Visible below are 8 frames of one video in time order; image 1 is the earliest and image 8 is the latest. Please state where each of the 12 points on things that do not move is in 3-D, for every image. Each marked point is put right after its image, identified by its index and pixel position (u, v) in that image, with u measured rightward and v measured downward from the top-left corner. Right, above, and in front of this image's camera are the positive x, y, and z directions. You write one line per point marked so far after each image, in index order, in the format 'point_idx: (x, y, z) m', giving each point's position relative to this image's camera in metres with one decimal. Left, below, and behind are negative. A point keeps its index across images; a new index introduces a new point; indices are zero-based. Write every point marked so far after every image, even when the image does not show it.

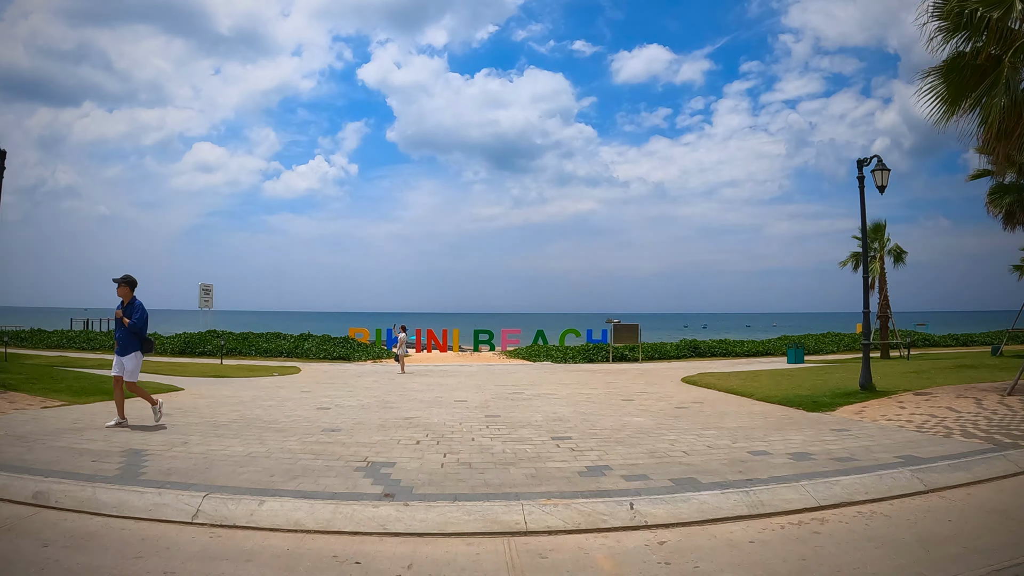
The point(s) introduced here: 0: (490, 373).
0: (-0.8, -3.1, +19.4) m
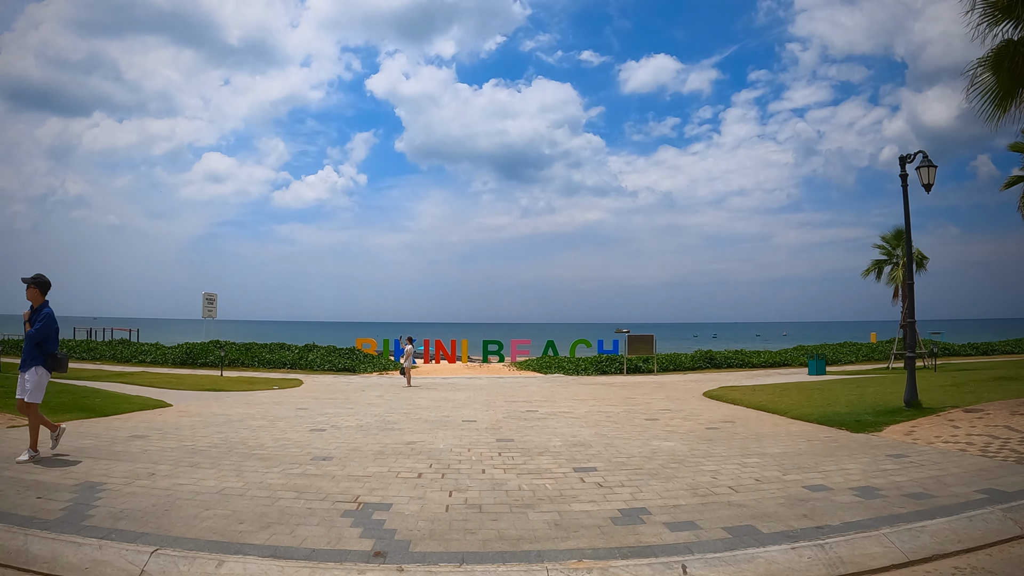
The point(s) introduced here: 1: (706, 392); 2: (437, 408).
0: (-0.4, -3.4, +18.4) m
1: (+6.9, -3.6, +18.0) m
2: (-1.7, -2.6, +11.8) m
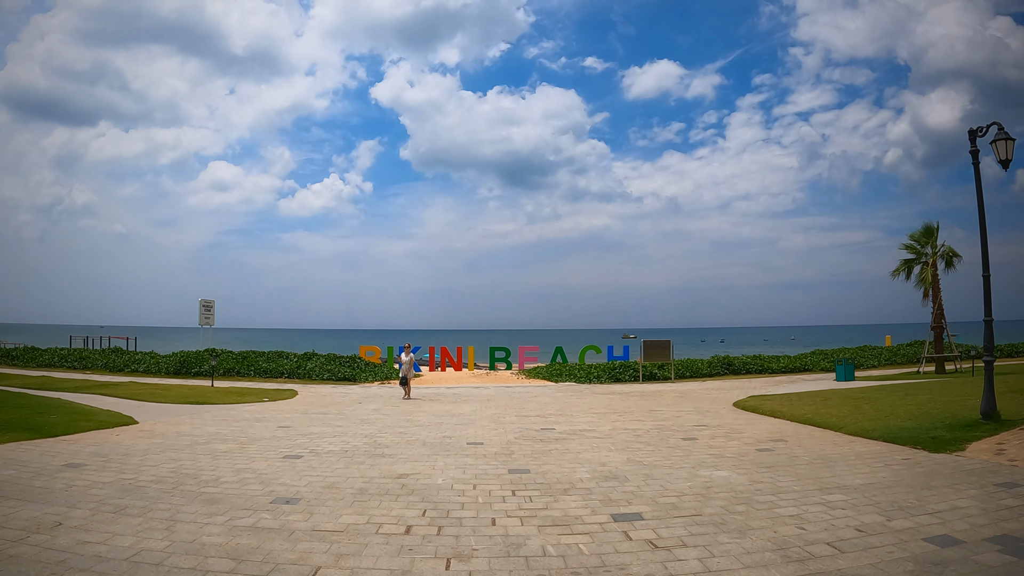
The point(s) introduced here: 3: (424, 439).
0: (-0.1, -3.4, +16.9) m
1: (+7.2, -3.6, +16.5) m
2: (-1.4, -2.6, +10.3) m
3: (-1.4, -2.4, +8.5) m
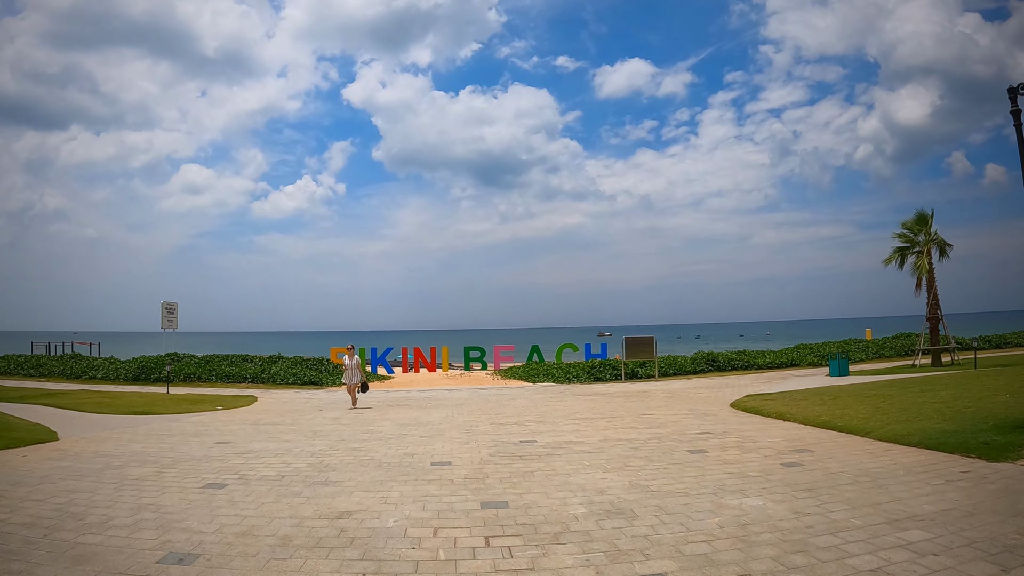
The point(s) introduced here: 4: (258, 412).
0: (-0.7, -3.2, +15.5) m
1: (+6.6, -3.3, +15.3) m
2: (-1.8, -2.4, +8.8) m
3: (-1.7, -2.2, +7.0) m
4: (-6.7, -3.2, +14.4) m
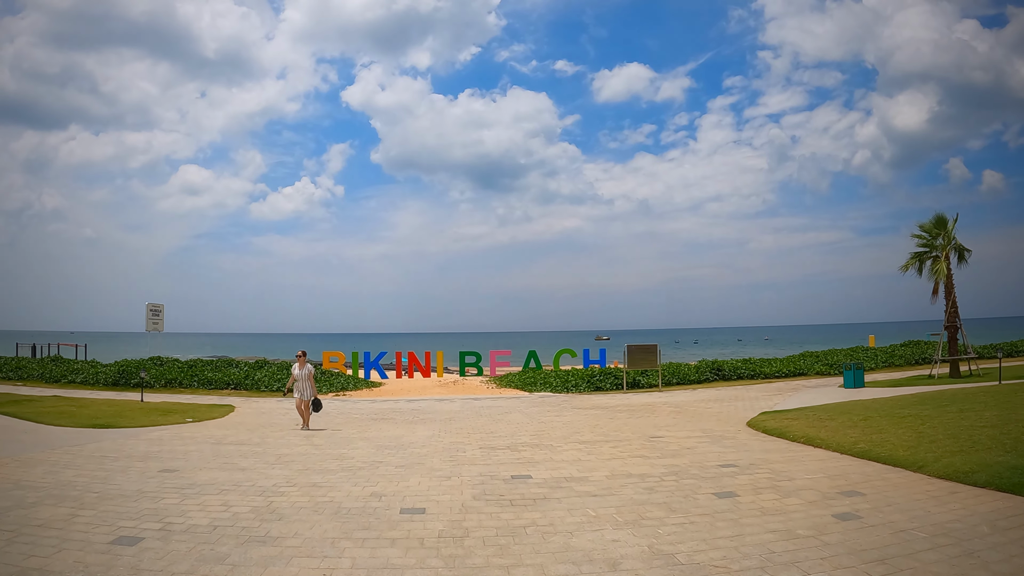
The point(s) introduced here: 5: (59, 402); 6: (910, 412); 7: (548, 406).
0: (-0.9, -3.4, +14.2) m
1: (+6.5, -3.5, +14.1) m
2: (-1.9, -2.5, +7.6) m
3: (-1.8, -2.3, +5.8) m
4: (-6.9, -3.3, +13.1) m
5: (-12.7, -3.2, +15.2) m
6: (+9.6, -2.9, +13.4) m
7: (+1.1, -3.6, +16.8) m
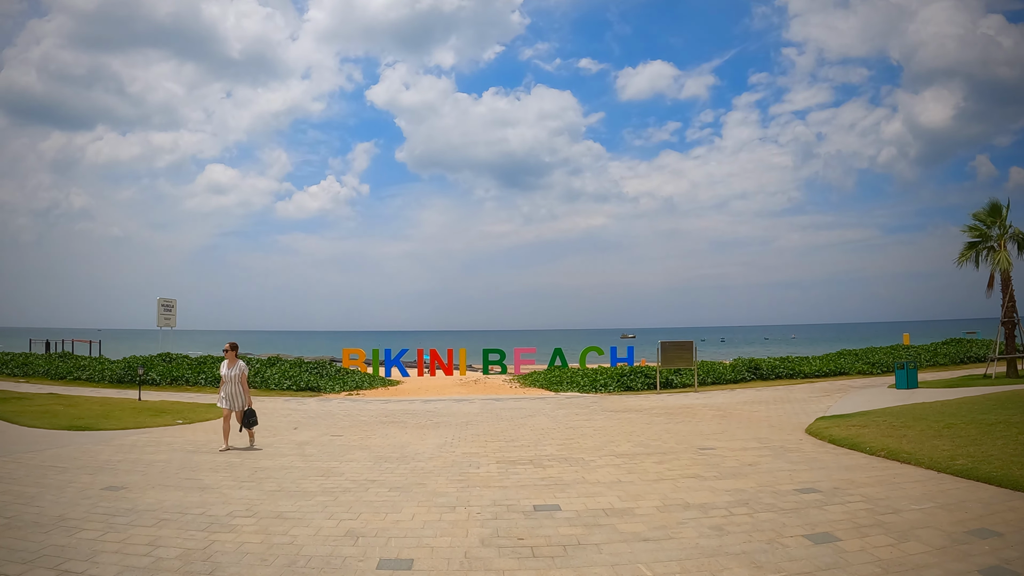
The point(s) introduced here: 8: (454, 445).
0: (-0.3, -3.1, +12.7) m
1: (+7.0, -3.2, +12.2) m
2: (-1.7, -2.3, +6.1) m
3: (-1.6, -2.0, +4.3) m
4: (-6.4, -3.0, +11.9) m
5: (-12.1, -3.0, +14.2) m
6: (+10.1, -2.7, +11.4) m
7: (+1.8, -3.4, +15.2) m
8: (-1.0, -2.7, +9.3) m
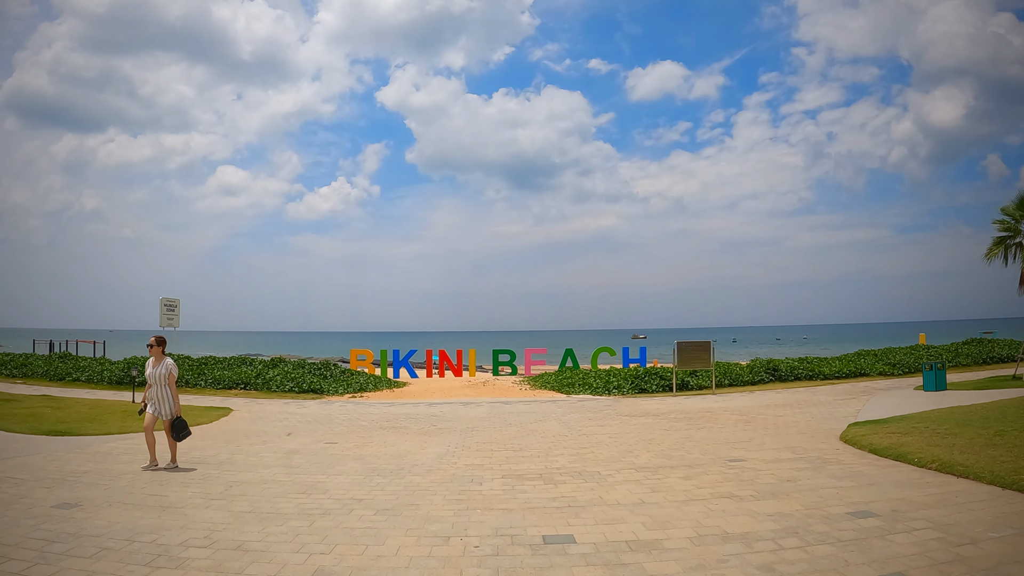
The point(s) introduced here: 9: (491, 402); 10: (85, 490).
0: (-0.1, -3.0, +11.8) m
1: (+7.2, -3.1, +11.2) m
2: (-1.6, -2.2, +5.3) m
3: (-1.6, -1.9, +3.5) m
4: (-6.2, -3.0, +11.1) m
5: (-11.8, -2.9, +13.6) m
6: (+10.3, -2.5, +10.3) m
7: (+2.0, -3.3, +14.3) m
8: (-0.9, -2.6, +8.5) m
9: (-0.7, -3.7, +17.7) m
10: (-4.9, -2.3, +6.2) m
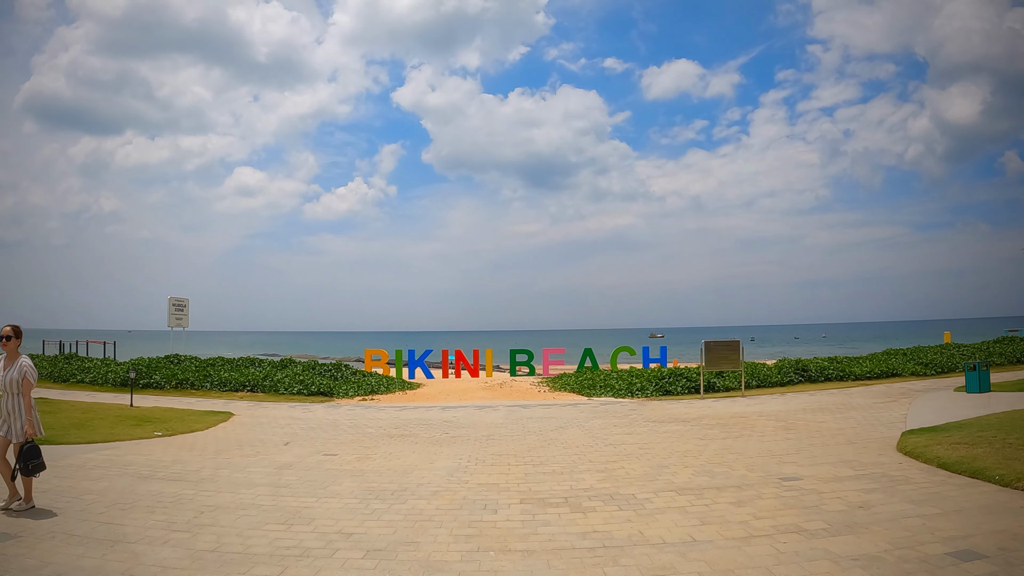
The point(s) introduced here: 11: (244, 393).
0: (+0.2, -2.9, +10.8) m
1: (+7.5, -3.0, +10.0) m
2: (-1.5, -2.1, +4.3) m
3: (-1.5, -1.9, +2.5) m
4: (-5.8, -2.9, +10.3) m
5: (-11.4, -2.9, +12.9) m
6: (+10.6, -2.4, +9.0) m
7: (+2.5, -3.2, +13.2) m
8: (-0.6, -2.5, +7.5) m
9: (-0.1, -3.6, +16.7) m
10: (-4.7, -2.3, +5.4) m
11: (-10.1, -3.9, +20.6) m
